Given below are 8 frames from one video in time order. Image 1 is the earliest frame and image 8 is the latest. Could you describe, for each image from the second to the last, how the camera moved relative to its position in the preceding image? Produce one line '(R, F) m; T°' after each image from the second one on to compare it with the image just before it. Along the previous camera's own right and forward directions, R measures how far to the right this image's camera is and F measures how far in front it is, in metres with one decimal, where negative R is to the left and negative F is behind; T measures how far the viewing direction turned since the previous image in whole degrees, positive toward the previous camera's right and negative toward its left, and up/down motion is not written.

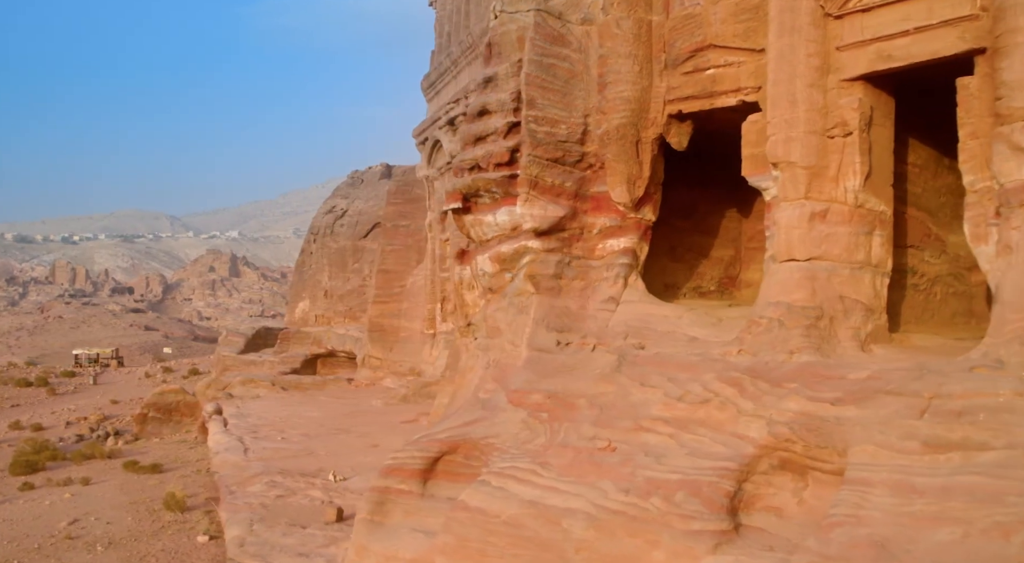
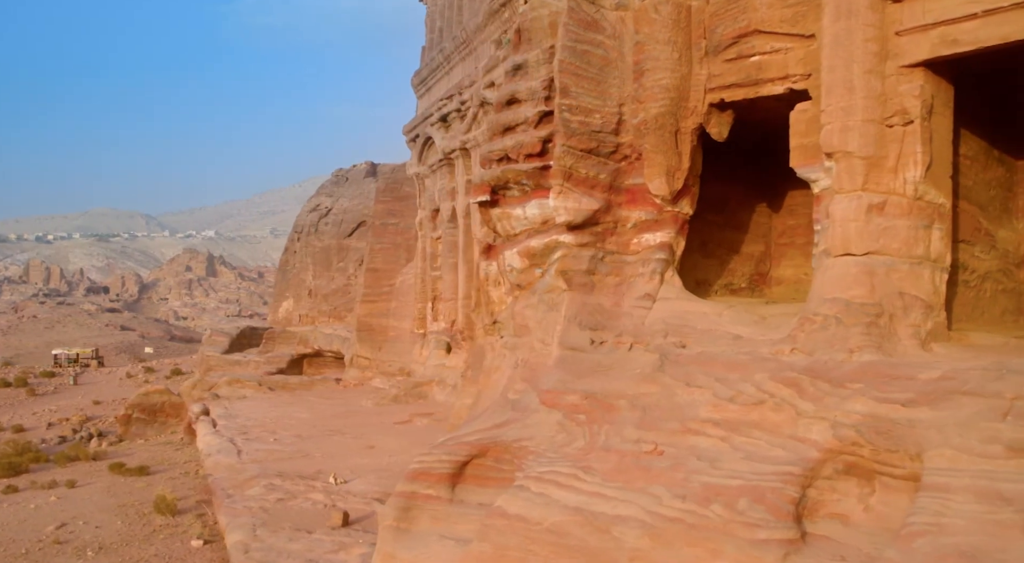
(-0.3, +0.2) m; +1°
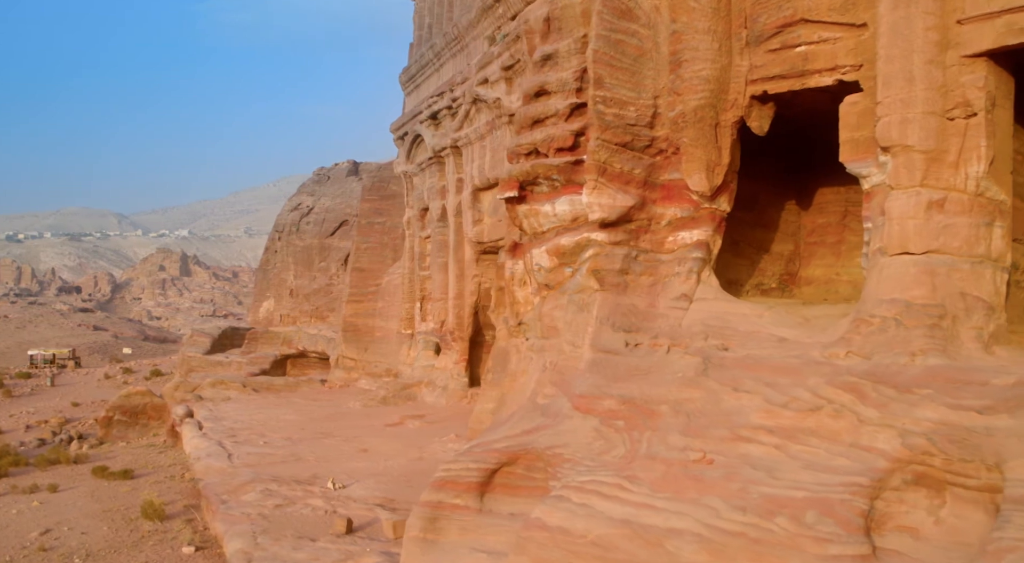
(-0.3, +0.2) m; +1°
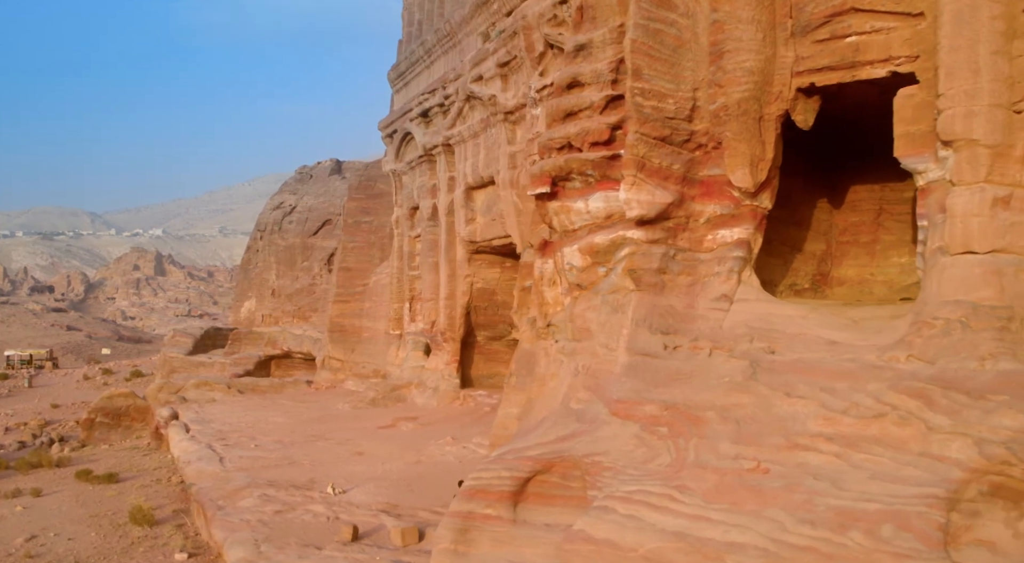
(-0.3, +0.2) m; +1°
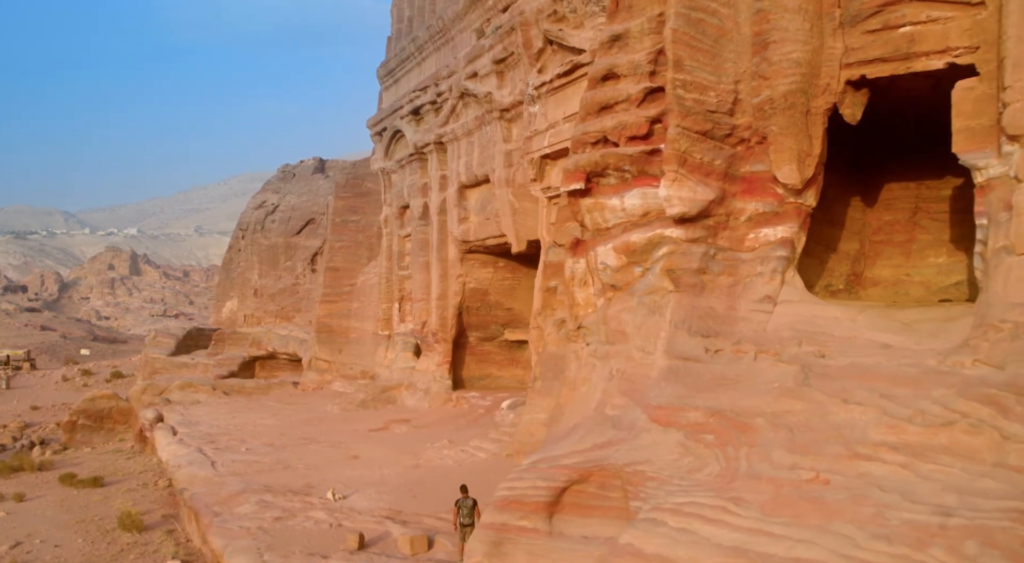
(-0.3, +0.2) m; +1°
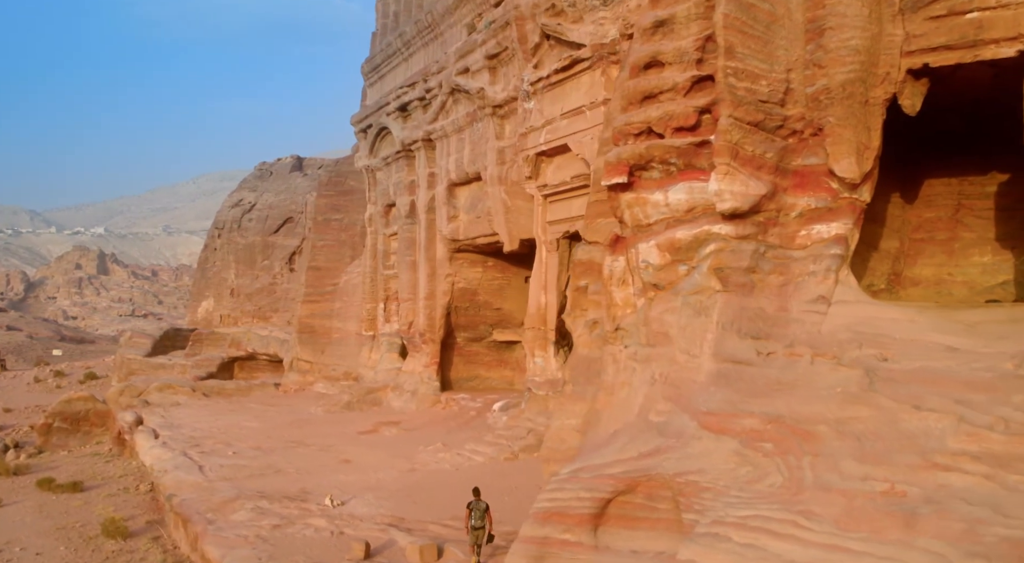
(-0.3, +0.3) m; +2°
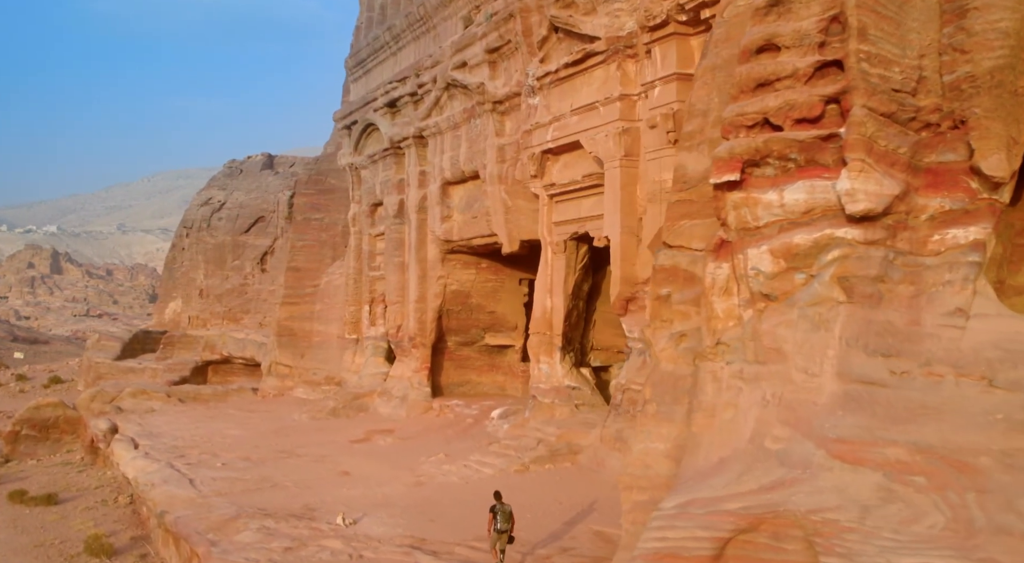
(-0.6, +0.5) m; +2°
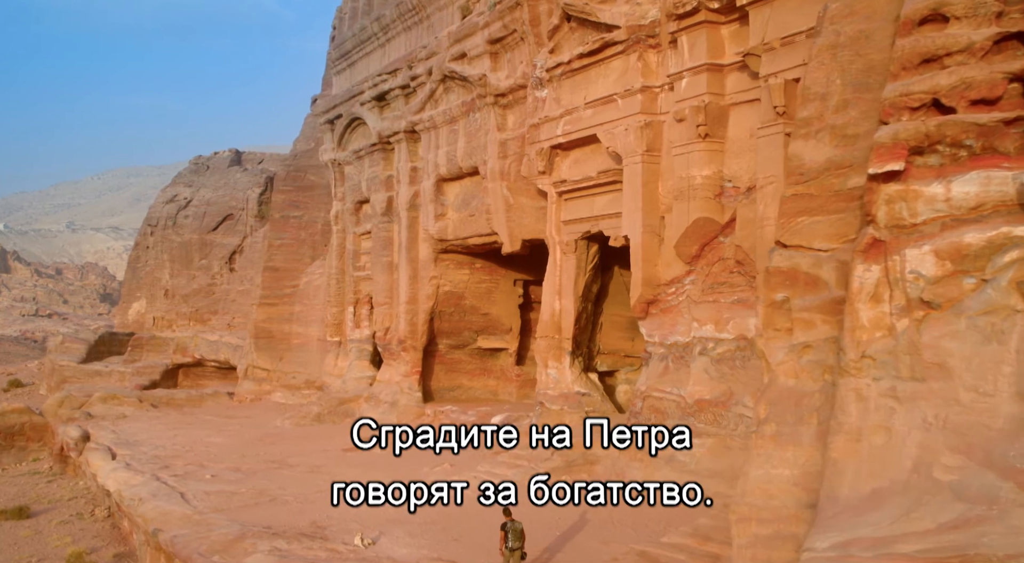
(-0.6, +0.6) m; +2°
